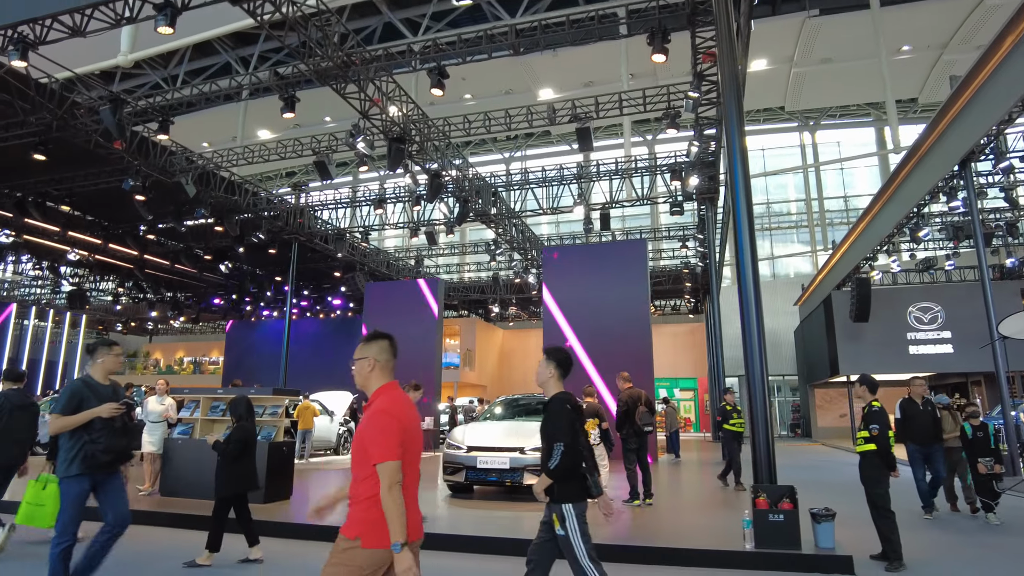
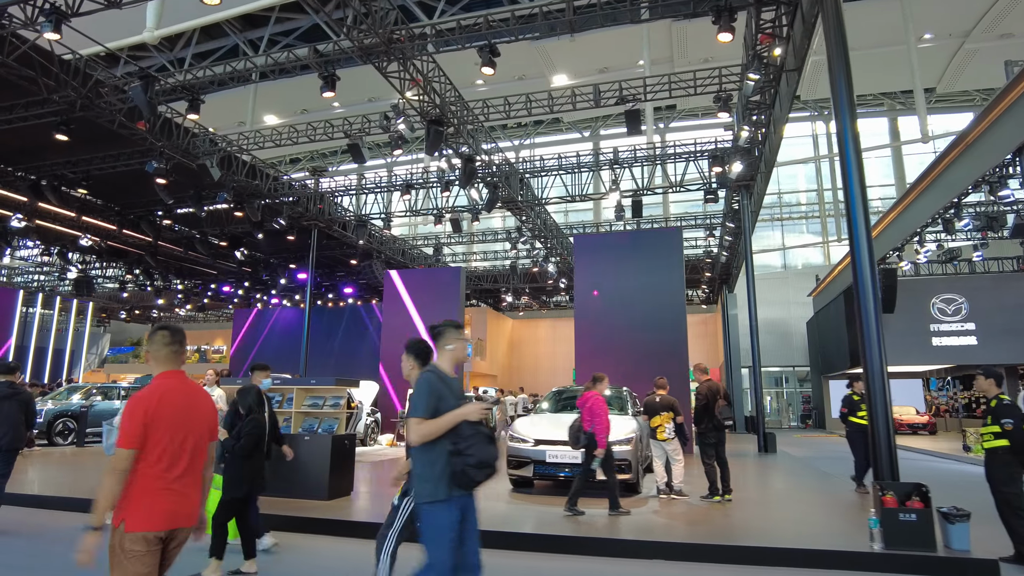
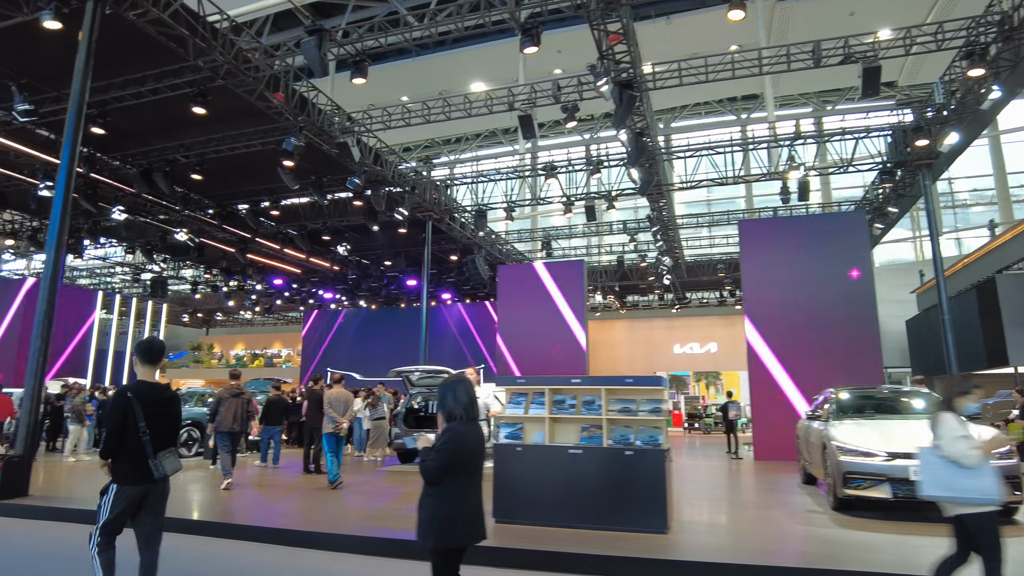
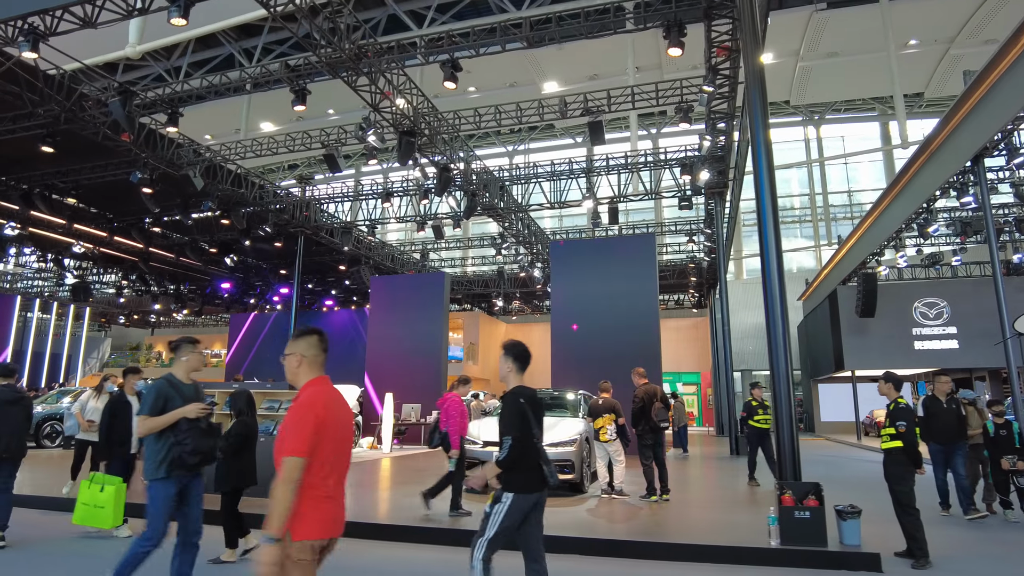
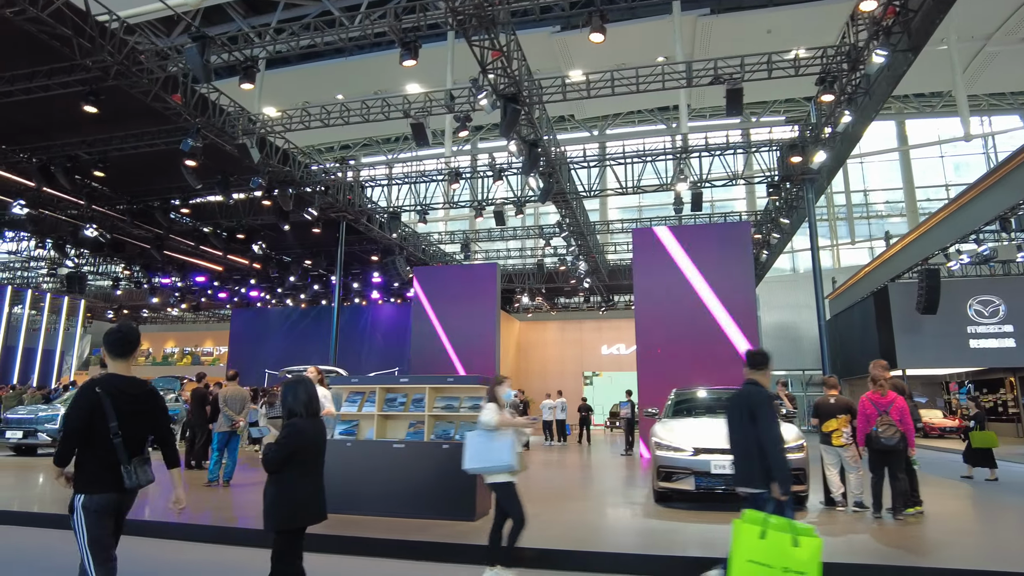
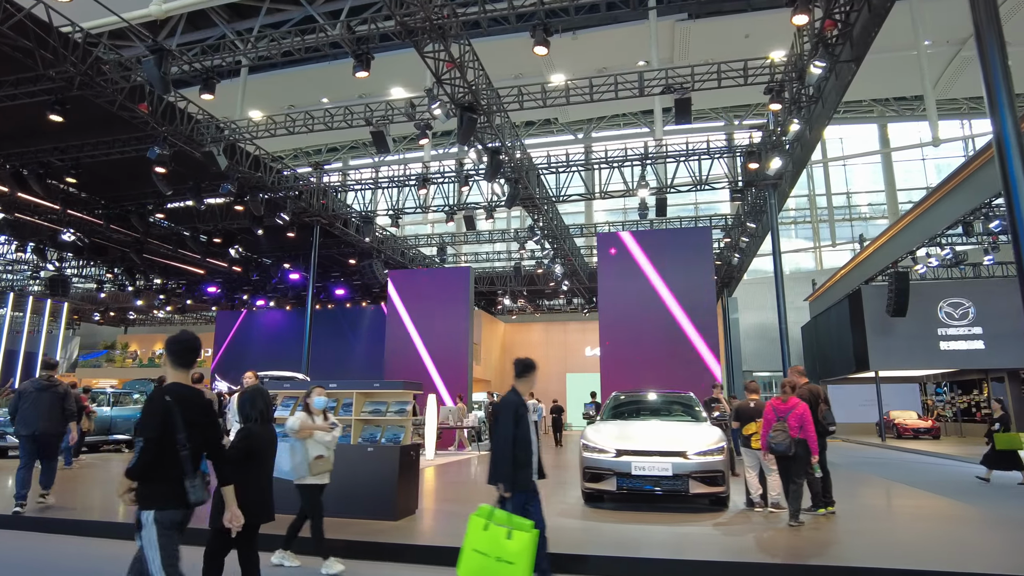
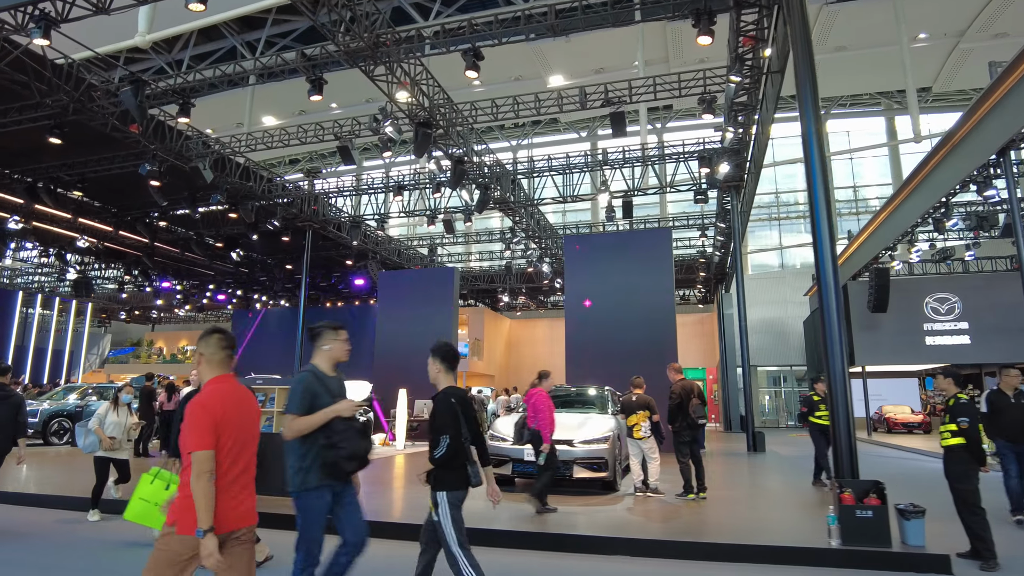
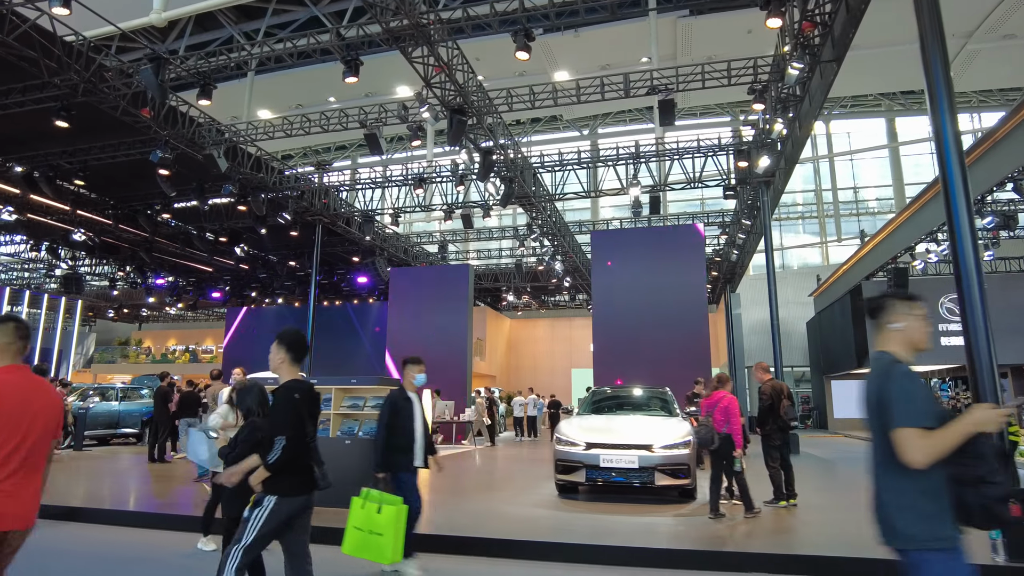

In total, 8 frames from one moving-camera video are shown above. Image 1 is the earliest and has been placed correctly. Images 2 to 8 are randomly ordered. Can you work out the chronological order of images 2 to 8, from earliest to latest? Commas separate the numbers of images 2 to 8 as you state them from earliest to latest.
4, 7, 2, 8, 6, 5, 3
